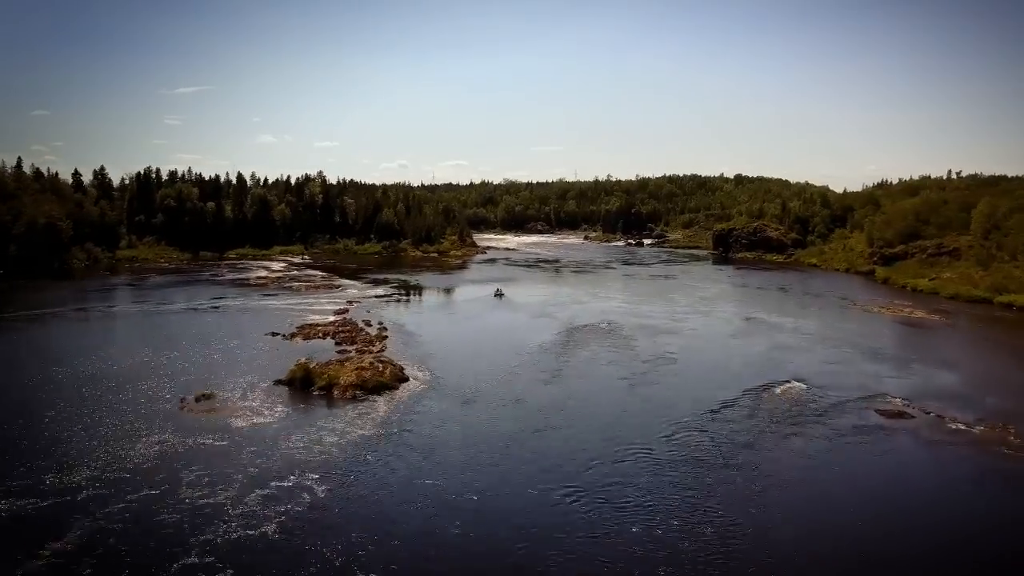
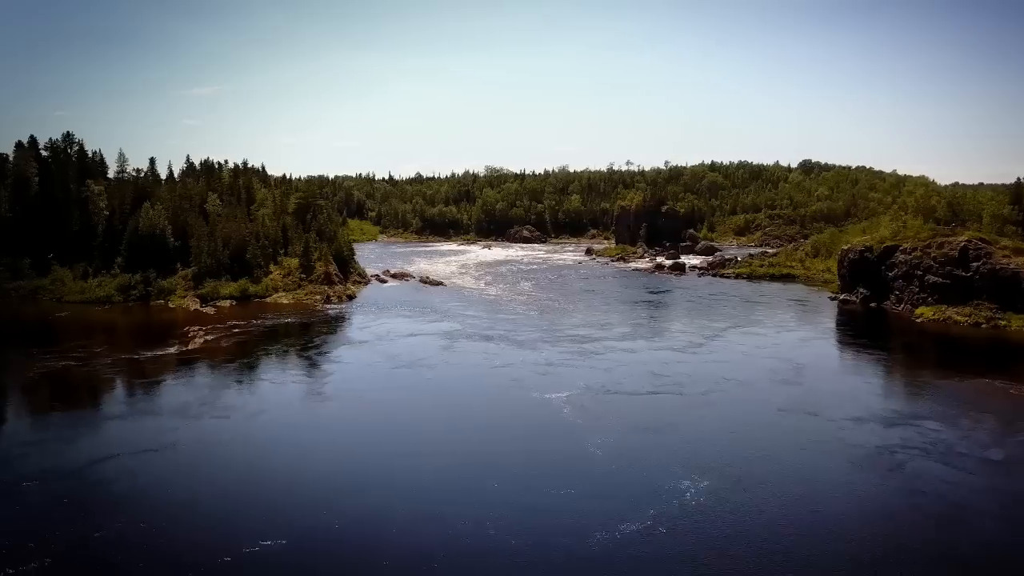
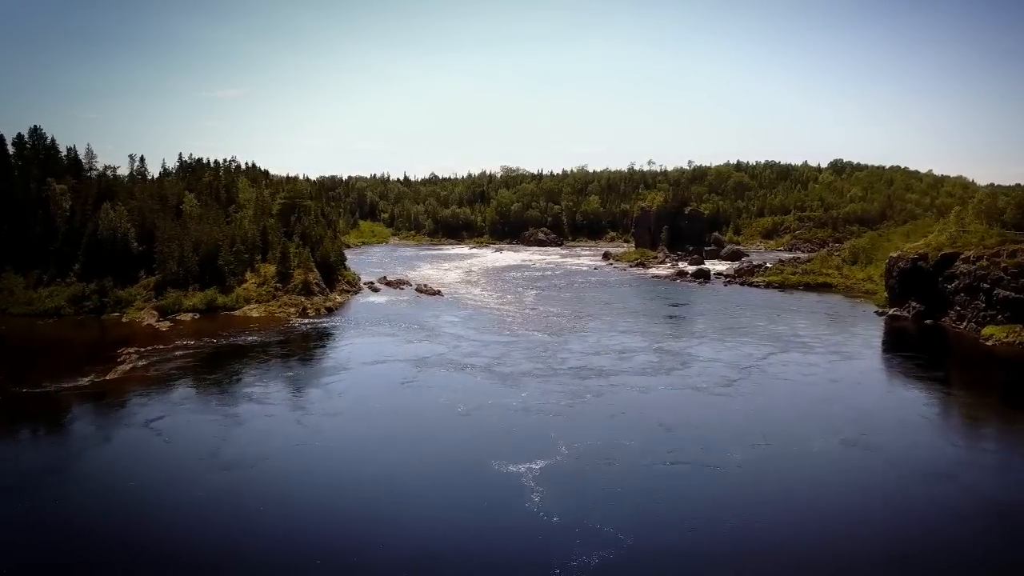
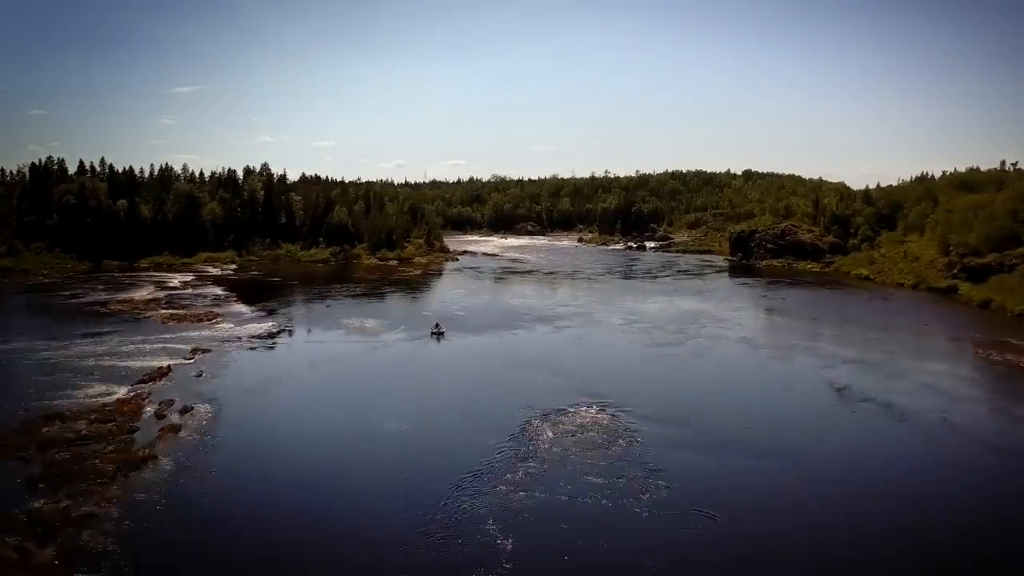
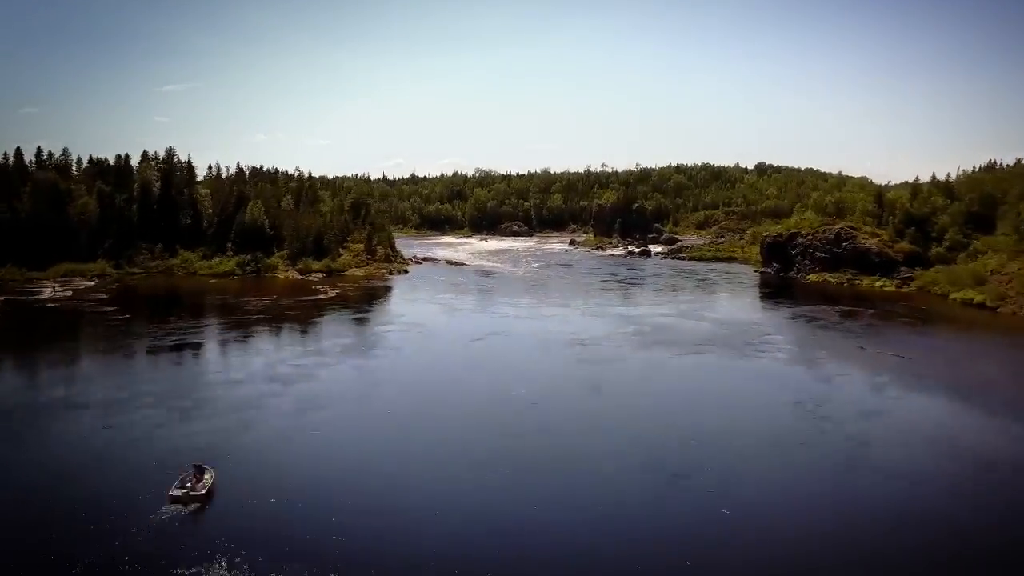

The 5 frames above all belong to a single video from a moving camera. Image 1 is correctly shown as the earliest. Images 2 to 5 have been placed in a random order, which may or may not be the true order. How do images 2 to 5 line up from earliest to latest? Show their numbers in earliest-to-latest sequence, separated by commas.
4, 5, 2, 3
